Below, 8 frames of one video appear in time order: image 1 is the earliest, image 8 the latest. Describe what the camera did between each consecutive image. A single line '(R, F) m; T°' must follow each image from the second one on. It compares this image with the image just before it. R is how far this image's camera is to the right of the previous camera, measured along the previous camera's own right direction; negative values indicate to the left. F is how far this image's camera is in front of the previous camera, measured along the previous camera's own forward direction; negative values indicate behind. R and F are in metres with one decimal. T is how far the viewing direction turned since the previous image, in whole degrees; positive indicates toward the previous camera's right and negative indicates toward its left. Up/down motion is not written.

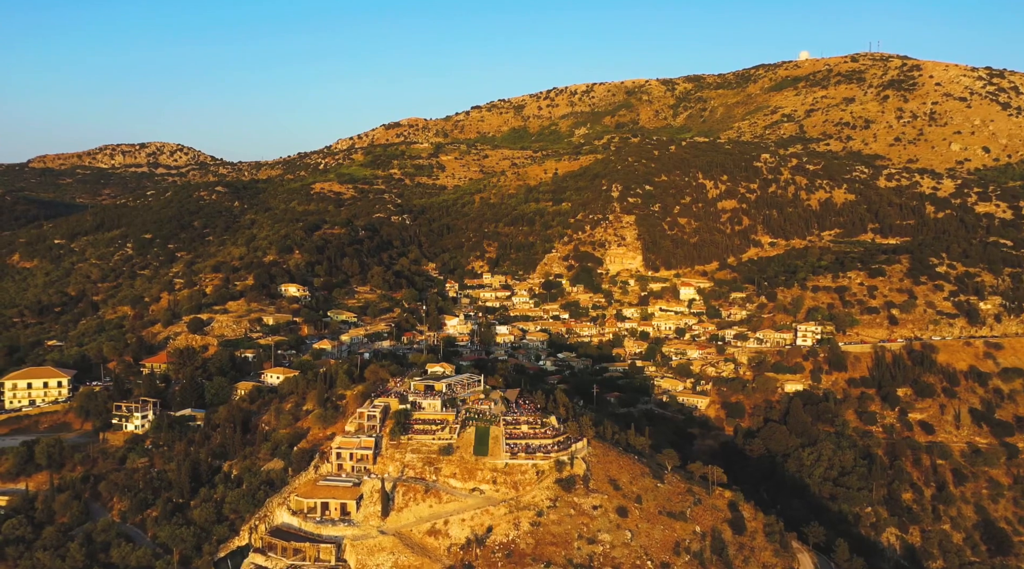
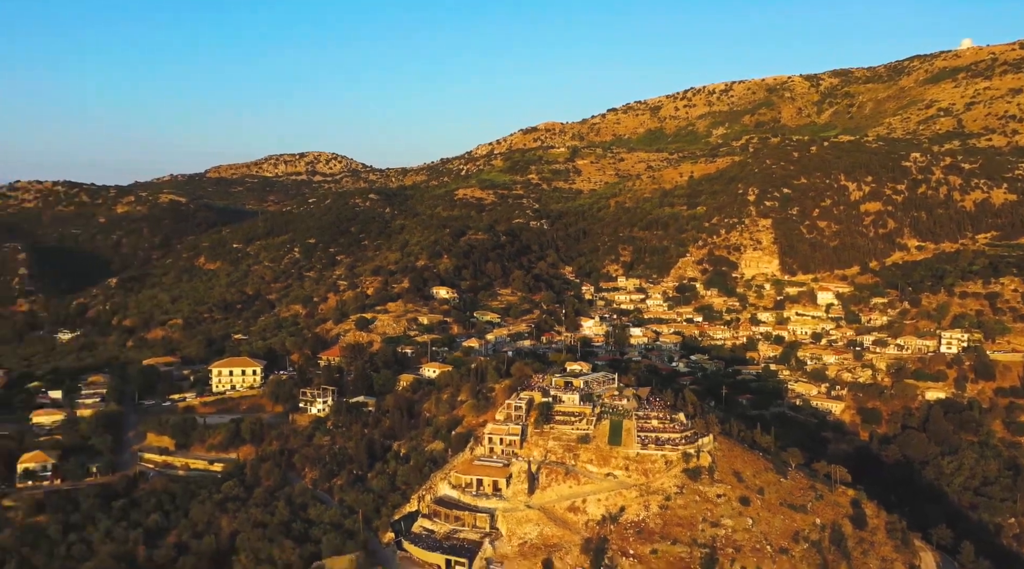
(+0.1, -2.7) m; -10°
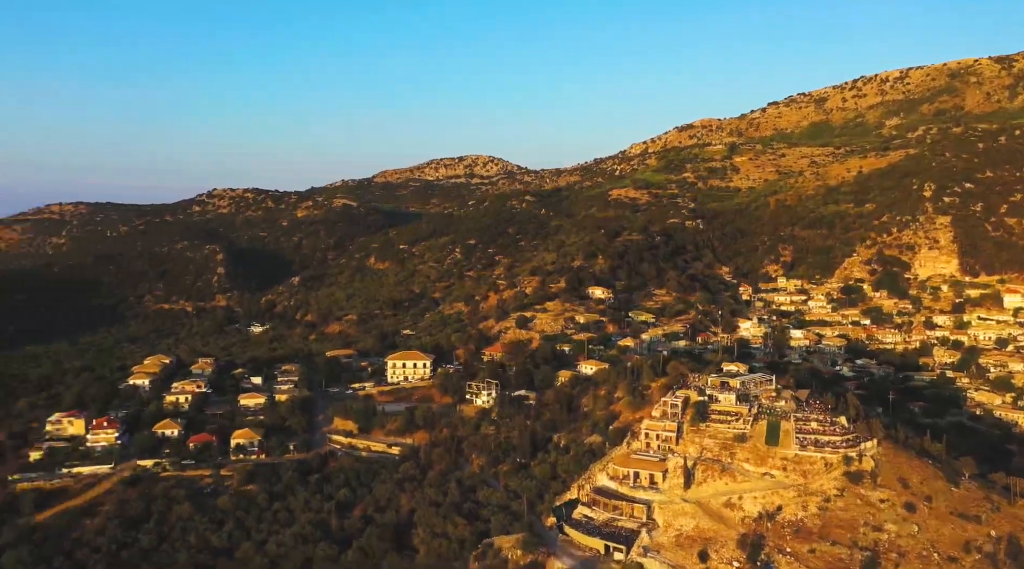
(-0.1, -1.4) m; -12°
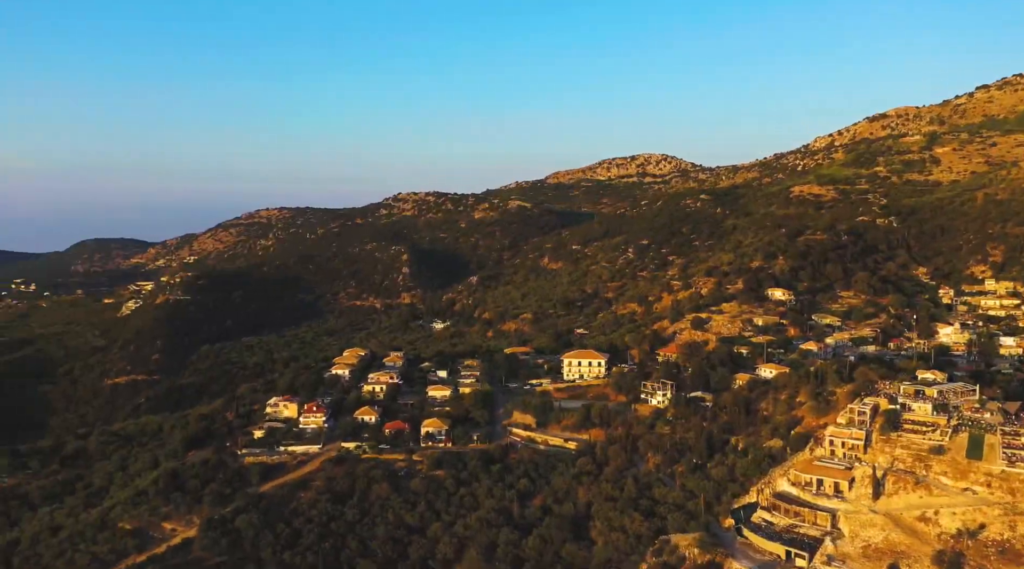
(-0.2, -1.0) m; -13°
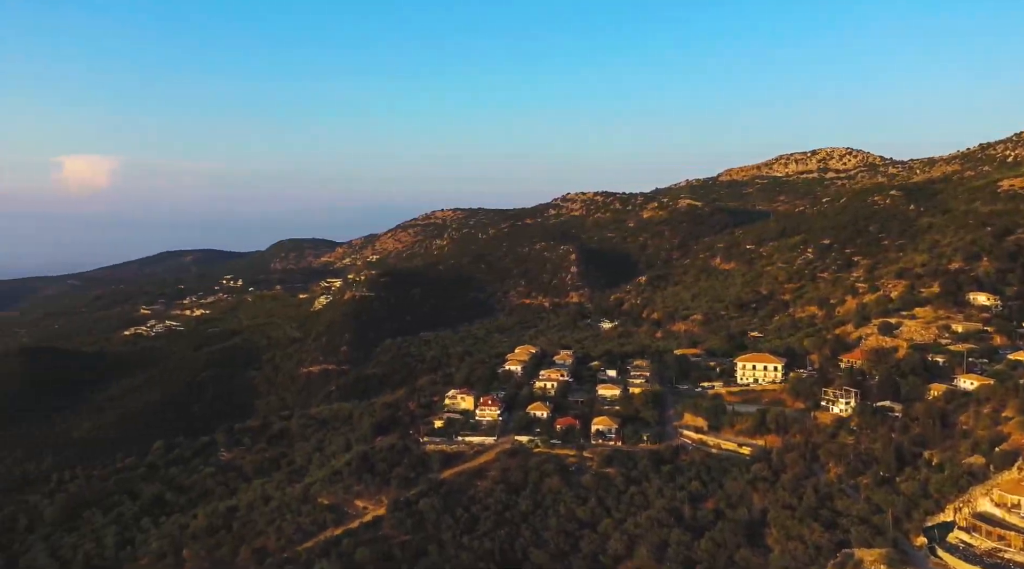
(-0.2, -0.7) m; -13°
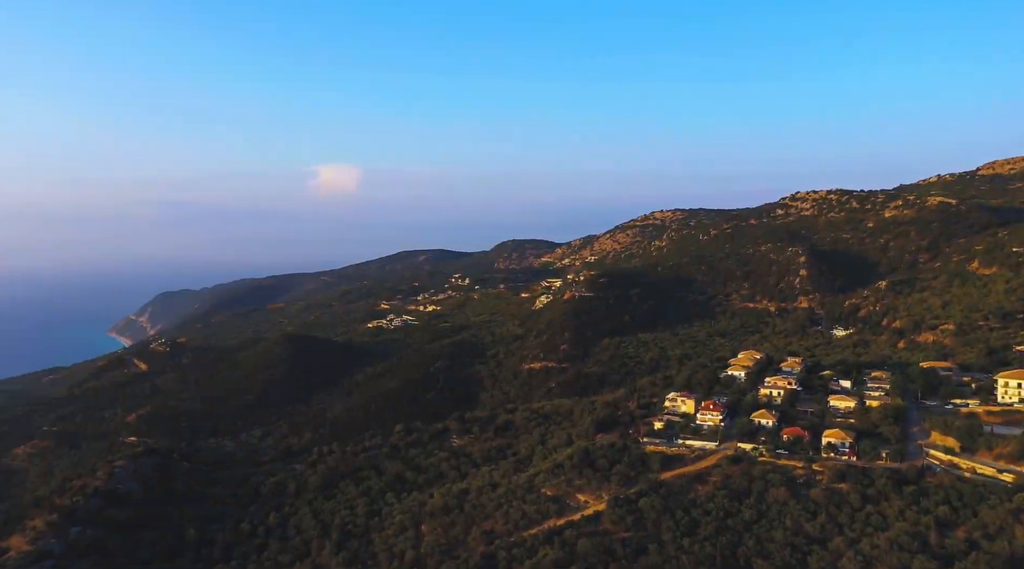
(-0.2, -0.9) m; -16°
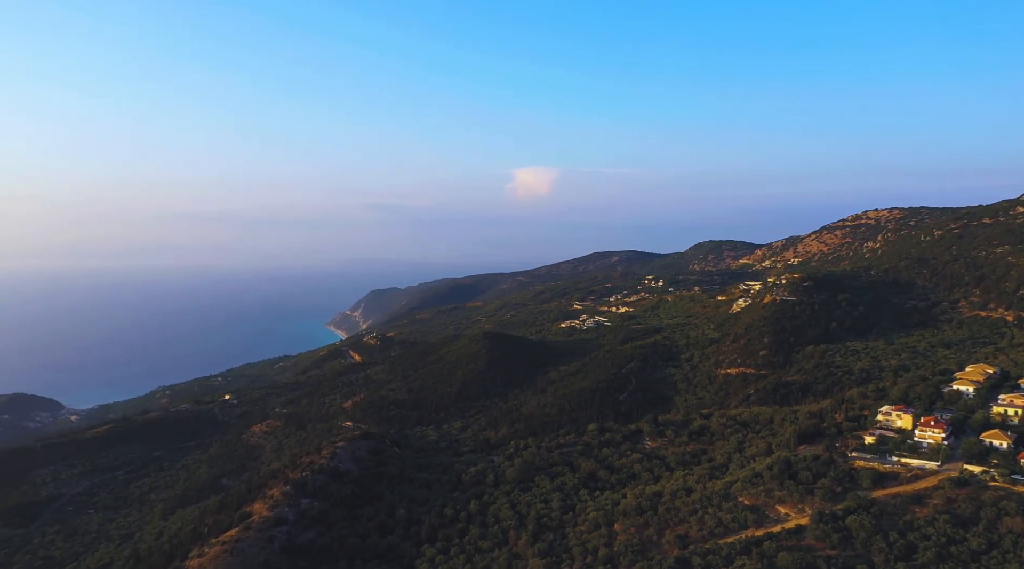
(-0.2, -0.8) m; -14°
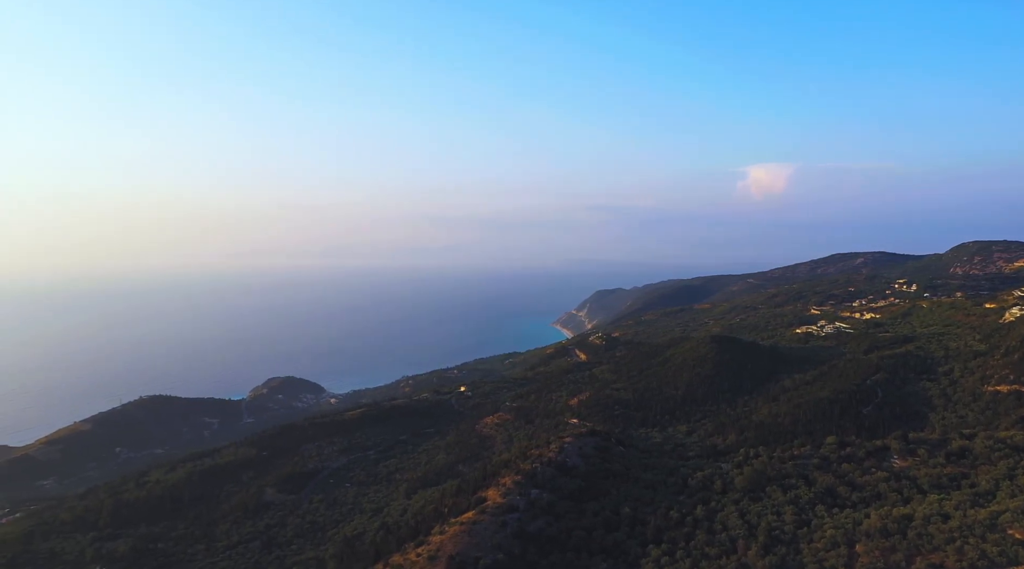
(-0.1, -1.0) m; -17°
